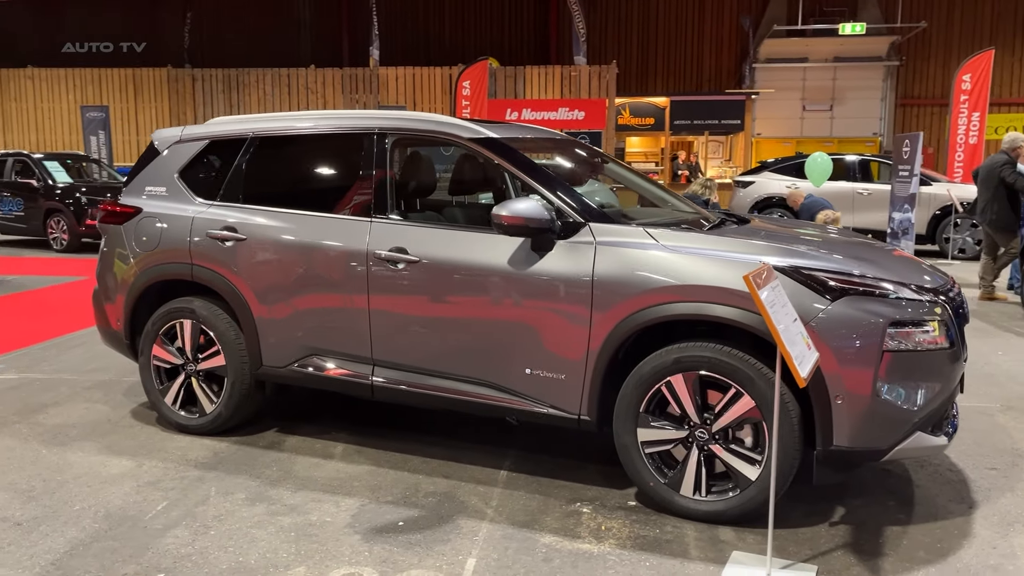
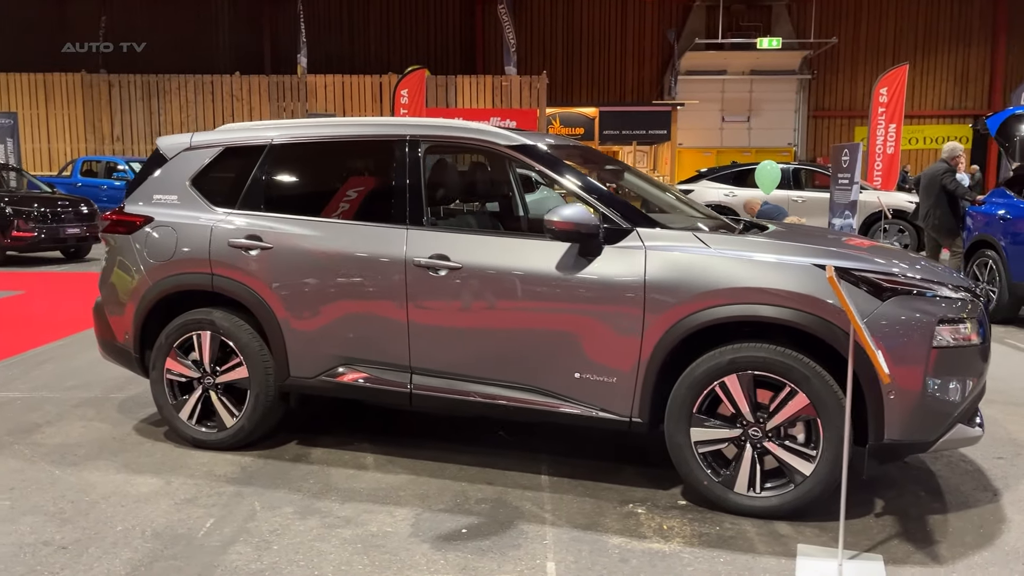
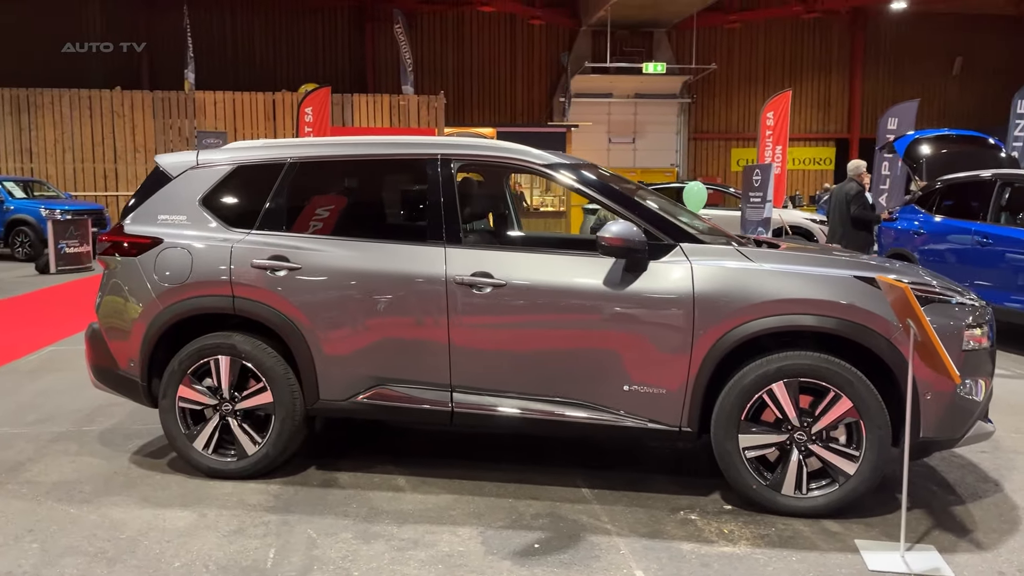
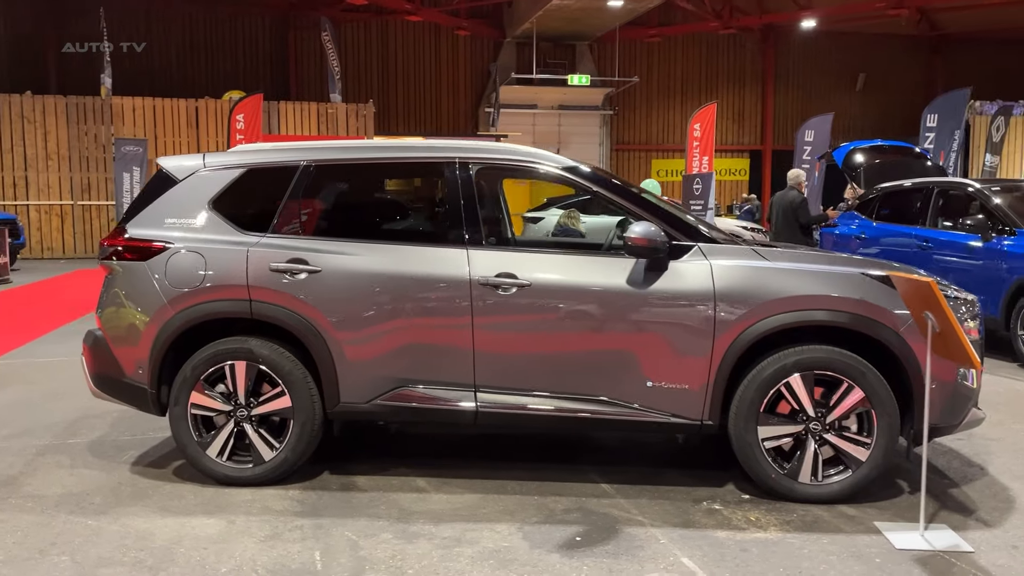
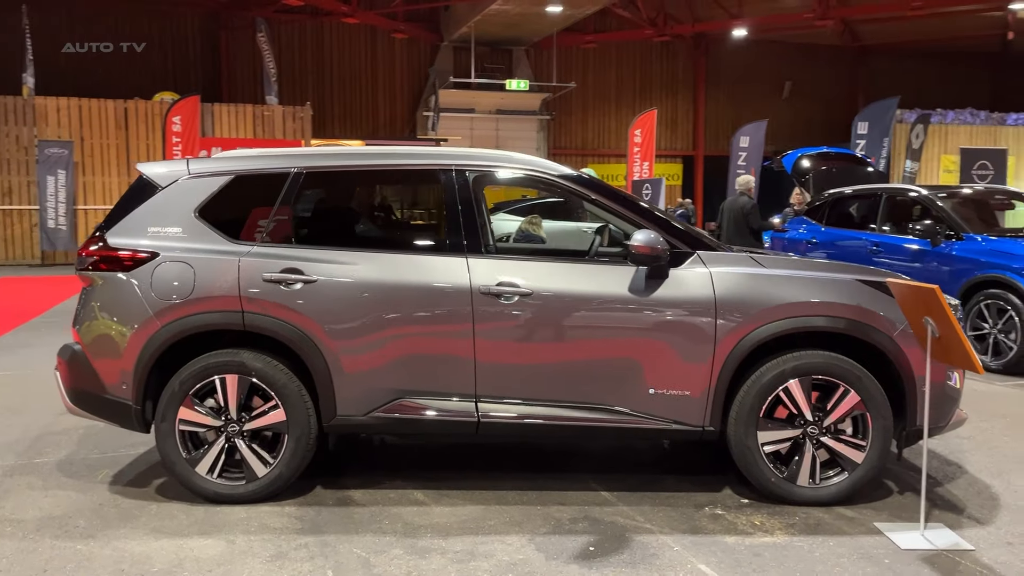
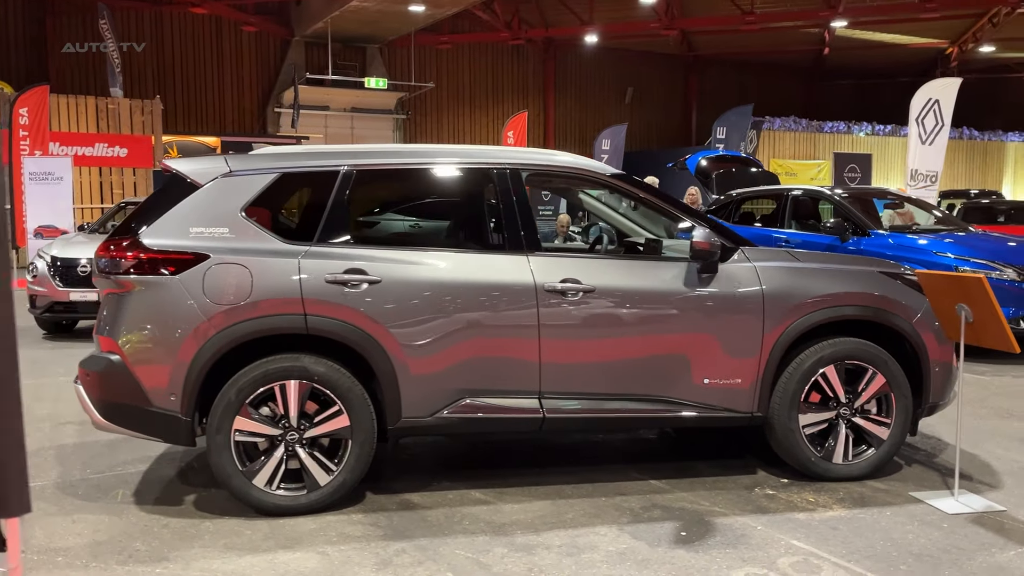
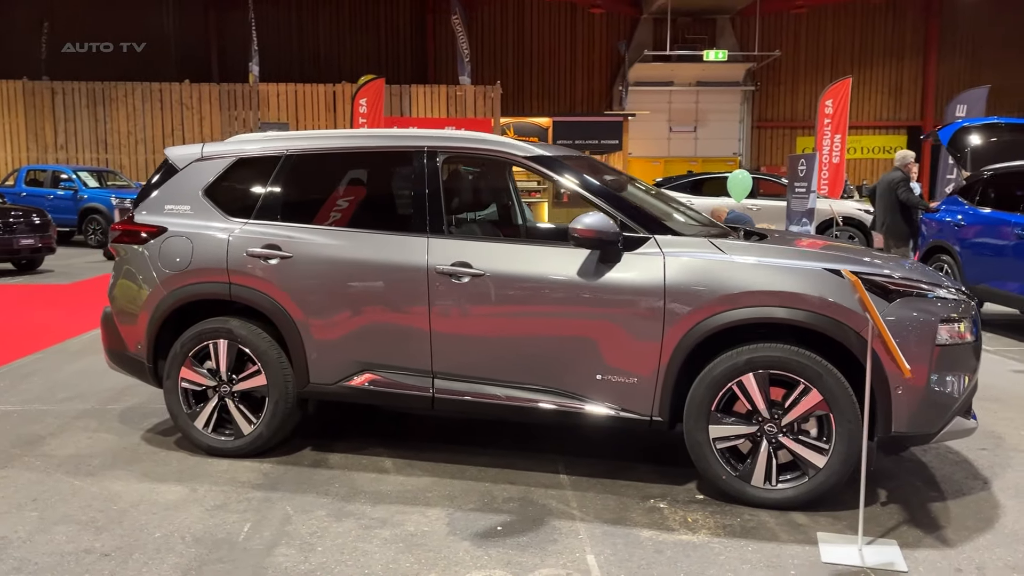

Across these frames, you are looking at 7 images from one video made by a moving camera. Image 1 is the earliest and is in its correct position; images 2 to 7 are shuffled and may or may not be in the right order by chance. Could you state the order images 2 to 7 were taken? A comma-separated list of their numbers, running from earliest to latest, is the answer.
2, 7, 3, 4, 5, 6
